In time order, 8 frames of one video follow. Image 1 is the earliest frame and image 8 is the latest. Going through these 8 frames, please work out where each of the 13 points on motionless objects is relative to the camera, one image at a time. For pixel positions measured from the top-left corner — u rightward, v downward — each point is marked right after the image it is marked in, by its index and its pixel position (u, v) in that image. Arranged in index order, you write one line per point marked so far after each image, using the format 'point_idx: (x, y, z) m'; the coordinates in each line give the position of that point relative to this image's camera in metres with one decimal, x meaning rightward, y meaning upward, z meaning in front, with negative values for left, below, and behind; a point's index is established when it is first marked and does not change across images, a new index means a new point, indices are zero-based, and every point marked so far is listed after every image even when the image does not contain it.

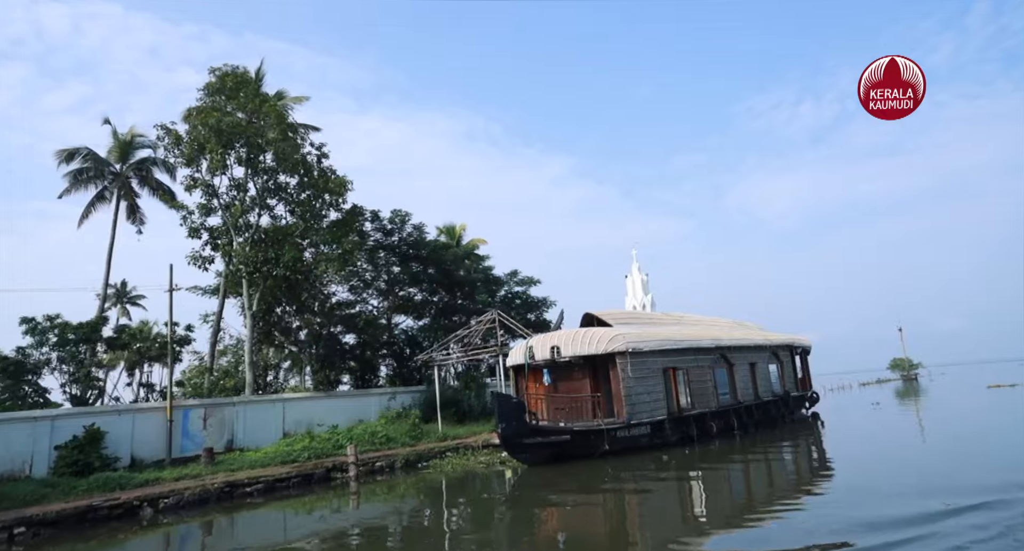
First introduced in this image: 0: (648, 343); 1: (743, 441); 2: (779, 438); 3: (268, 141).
0: (+2.7, -1.3, +14.6) m
1: (+5.5, -3.9, +17.7) m
2: (+7.1, -4.3, +19.6) m
3: (-6.4, +3.6, +19.3) m
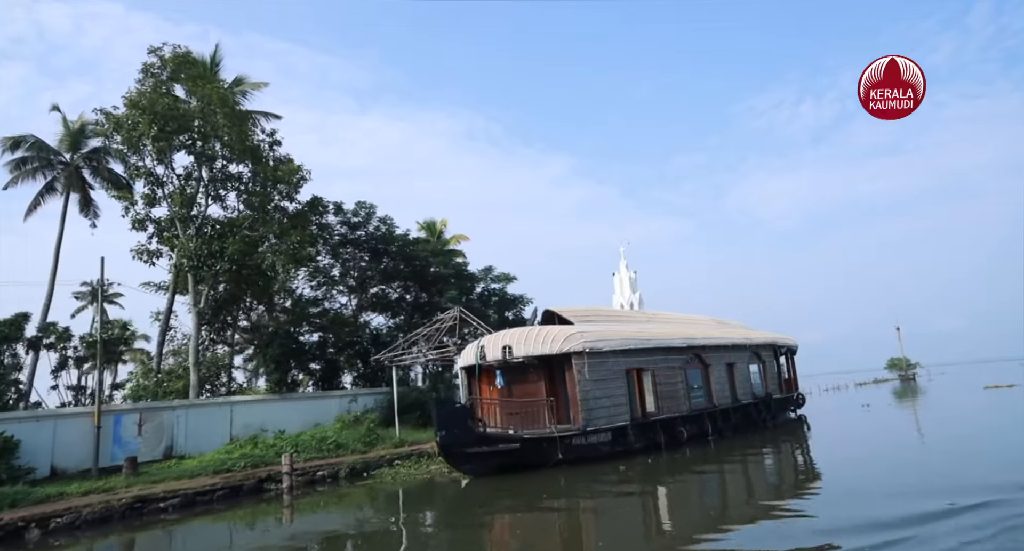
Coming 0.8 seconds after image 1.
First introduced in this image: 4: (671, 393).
0: (+1.7, -1.2, +13.4) m
1: (+4.6, -3.8, +16.6) m
2: (+6.2, -4.1, +18.5) m
3: (-7.3, +3.7, +18.2) m
4: (+3.3, -2.4, +15.2) m
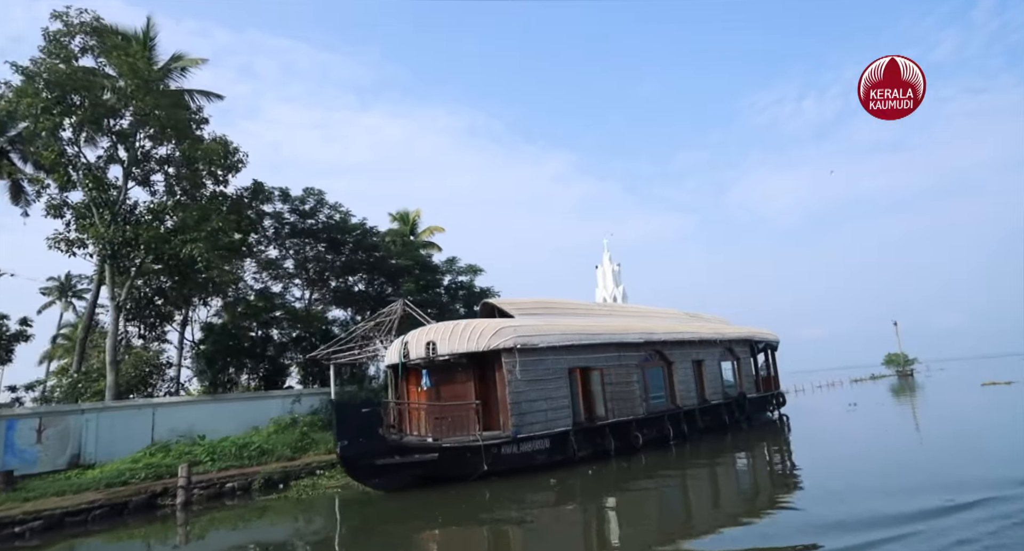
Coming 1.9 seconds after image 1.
0: (+0.5, -1.0, +11.9) m
1: (+3.4, -3.6, +15.0) m
2: (+5.0, -3.9, +16.9) m
3: (-8.5, +3.9, +16.6) m
4: (+2.1, -2.2, +13.7) m
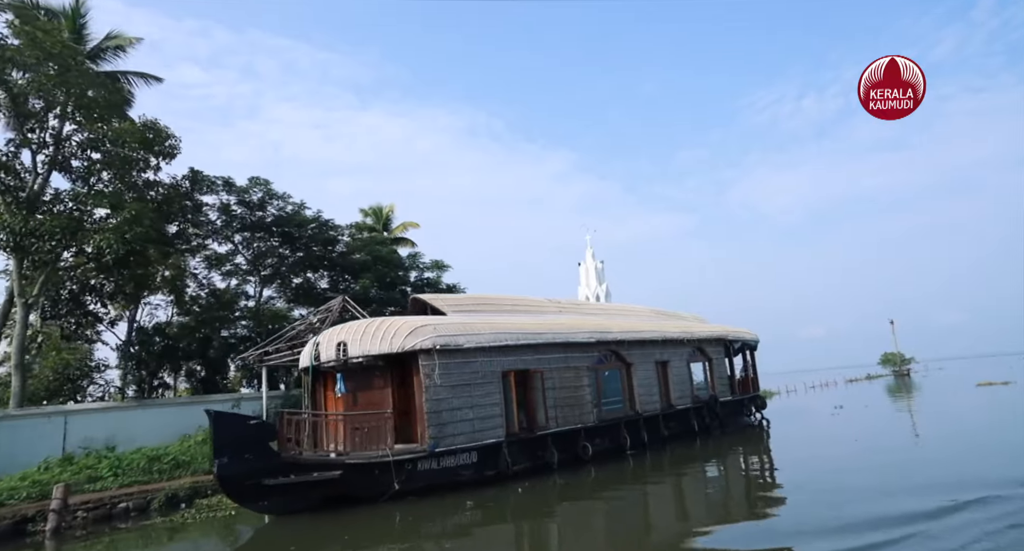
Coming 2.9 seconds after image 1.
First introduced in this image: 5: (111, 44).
0: (-0.5, -0.9, +10.5) m
1: (+2.4, -3.5, +13.6) m
2: (+3.9, -3.8, +15.5) m
3: (-9.6, +4.0, +15.2) m
4: (+1.0, -2.1, +12.3) m
5: (-10.3, +5.9, +19.0) m
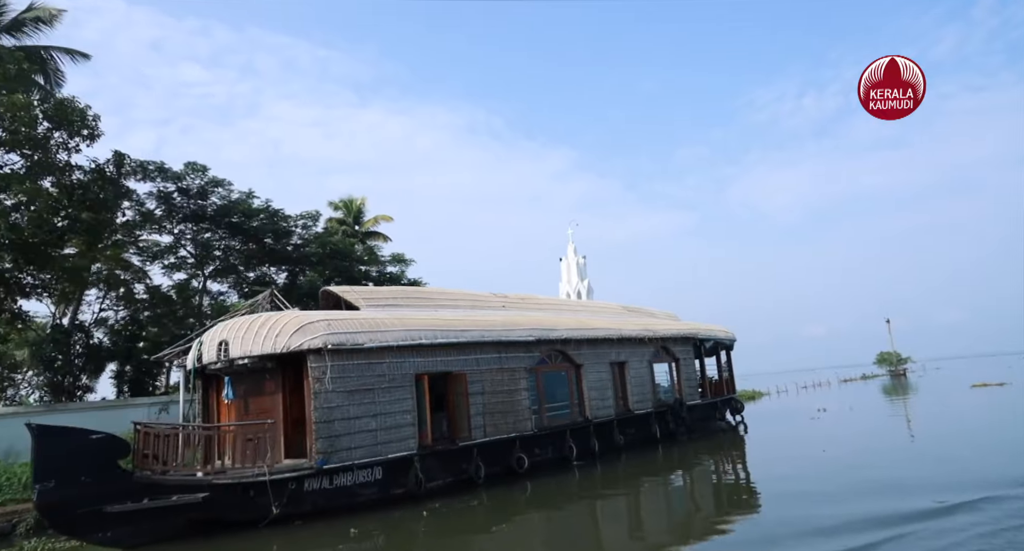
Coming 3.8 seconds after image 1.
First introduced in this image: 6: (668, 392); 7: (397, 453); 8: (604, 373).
0: (-1.6, -0.7, +9.1) m
1: (+1.3, -3.3, +12.2) m
2: (+2.8, -3.6, +14.1) m
3: (-10.7, +4.2, +13.8) m
4: (-0.1, -1.9, +10.9) m
5: (-11.4, +6.1, +17.6) m
6: (+3.3, -2.5, +15.7) m
7: (-1.4, -2.2, +9.1) m
8: (+1.7, -1.8, +13.4) m
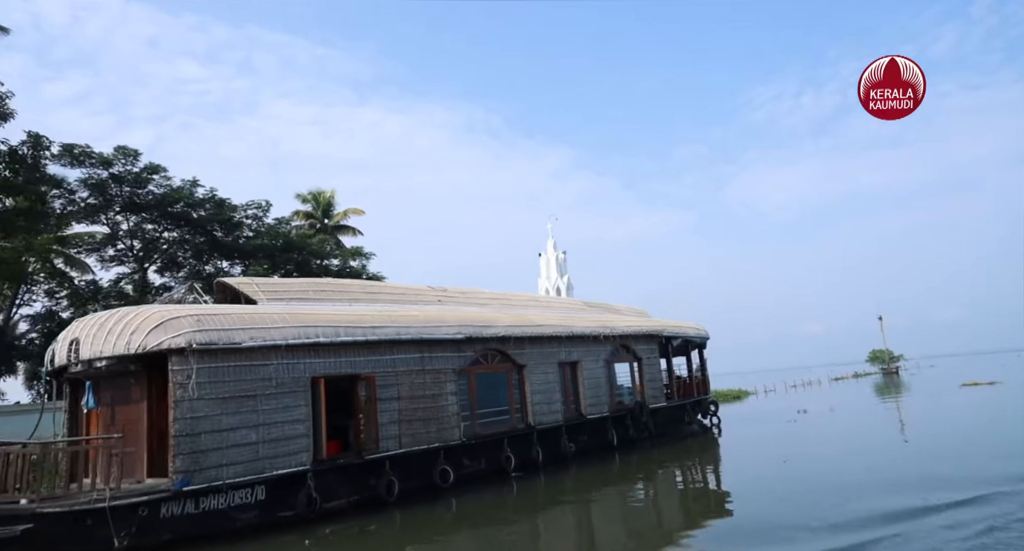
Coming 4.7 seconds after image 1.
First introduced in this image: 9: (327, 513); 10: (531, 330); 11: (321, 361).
0: (-2.6, -0.6, +7.8) m
1: (+0.2, -3.2, +11.0) m
2: (+1.8, -3.5, +12.9) m
3: (-11.7, +4.3, +12.5) m
4: (-1.1, -1.8, +9.7) m
5: (-12.4, +6.3, +16.2) m
6: (+2.3, -2.3, +14.5) m
7: (-2.4, -2.0, +7.8) m
8: (+0.7, -1.6, +12.2) m
9: (-2.1, -2.6, +8.2) m
10: (+0.3, -0.9, +11.7) m
11: (-2.2, -1.0, +8.4) m
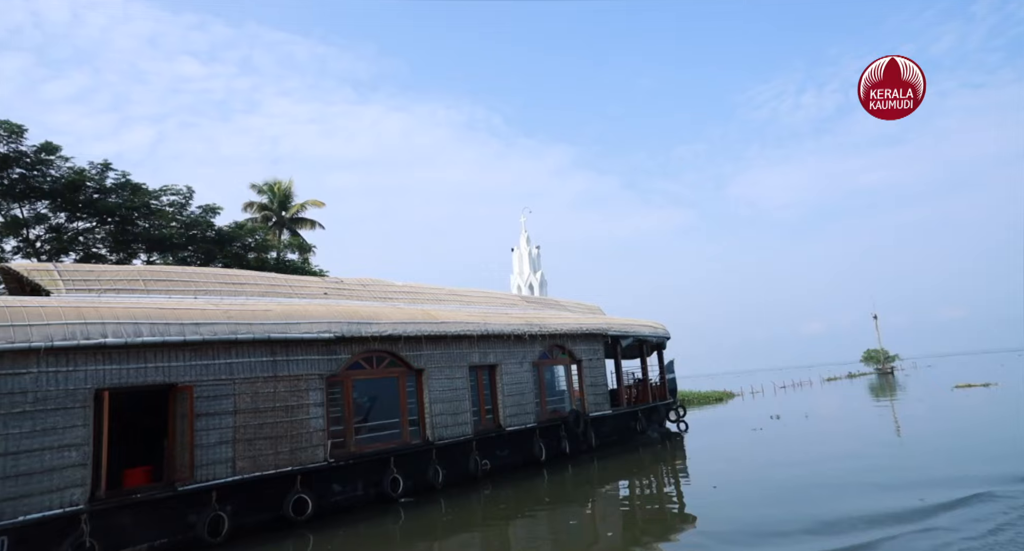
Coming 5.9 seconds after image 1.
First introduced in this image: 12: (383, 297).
0: (-4.0, -0.5, +6.0) m
1: (-1.1, -3.0, +9.2) m
2: (+0.4, -3.3, +11.1) m
3: (-13.1, +4.5, +10.7) m
4: (-2.5, -1.6, +7.9) m
5: (-13.8, +6.4, +14.4) m
6: (+0.9, -2.2, +12.7) m
7: (-3.8, -1.9, +6.0) m
8: (-0.7, -1.5, +10.4) m
9: (-3.4, -2.5, +6.4) m
10: (-1.1, -0.7, +9.9) m
11: (-3.5, -0.8, +6.6) m
12: (-1.9, -0.3, +11.3) m
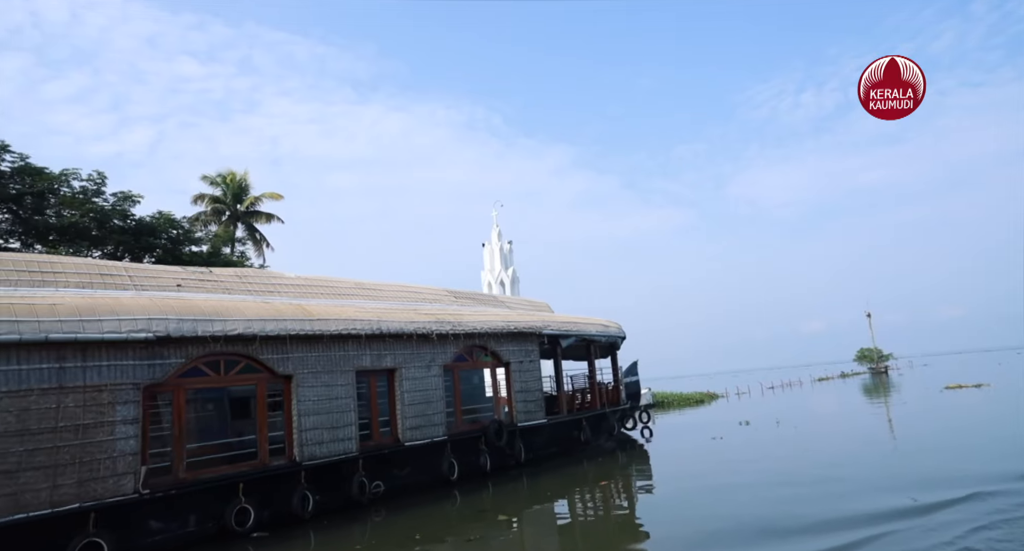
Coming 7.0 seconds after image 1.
0: (-5.3, -0.3, +4.4) m
1: (-2.4, -2.9, +7.5) m
2: (-0.9, -3.2, +9.5) m
3: (-14.4, +4.6, +9.0) m
4: (-3.7, -1.5, +6.2) m
5: (-15.1, +6.6, +12.7) m
6: (-0.4, -2.0, +11.0) m
7: (-5.1, -1.8, +4.4) m
8: (-2.0, -1.3, +8.7) m
9: (-4.7, -2.4, +4.8) m
10: (-2.3, -0.6, +8.3) m
11: (-4.8, -0.7, +4.9) m
12: (-3.2, -0.2, +9.6) m
